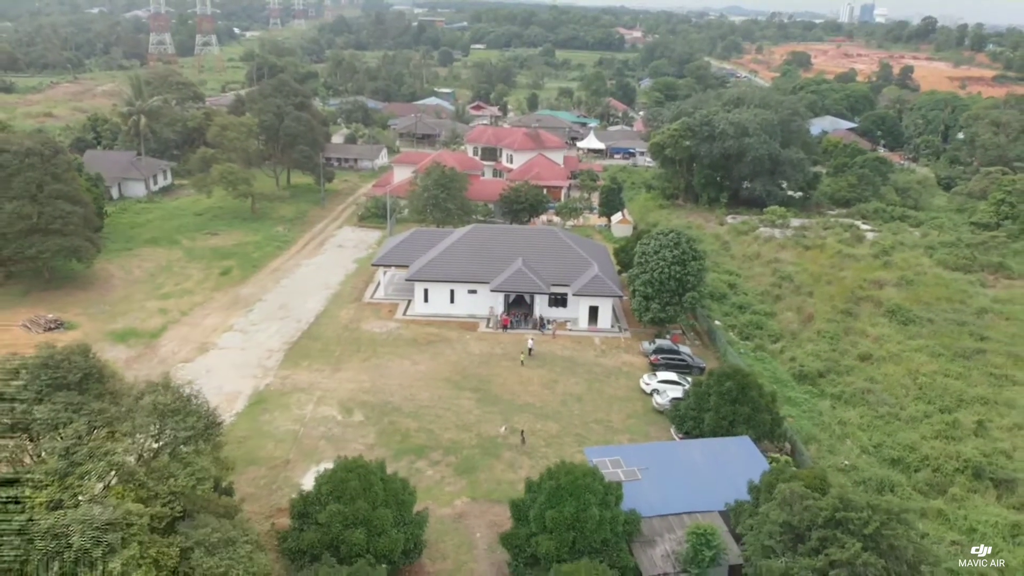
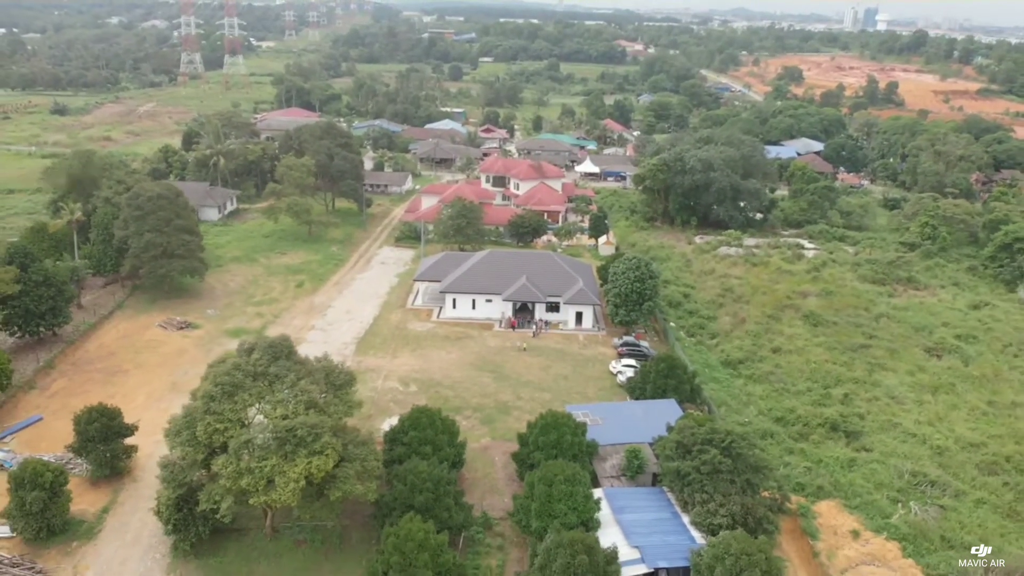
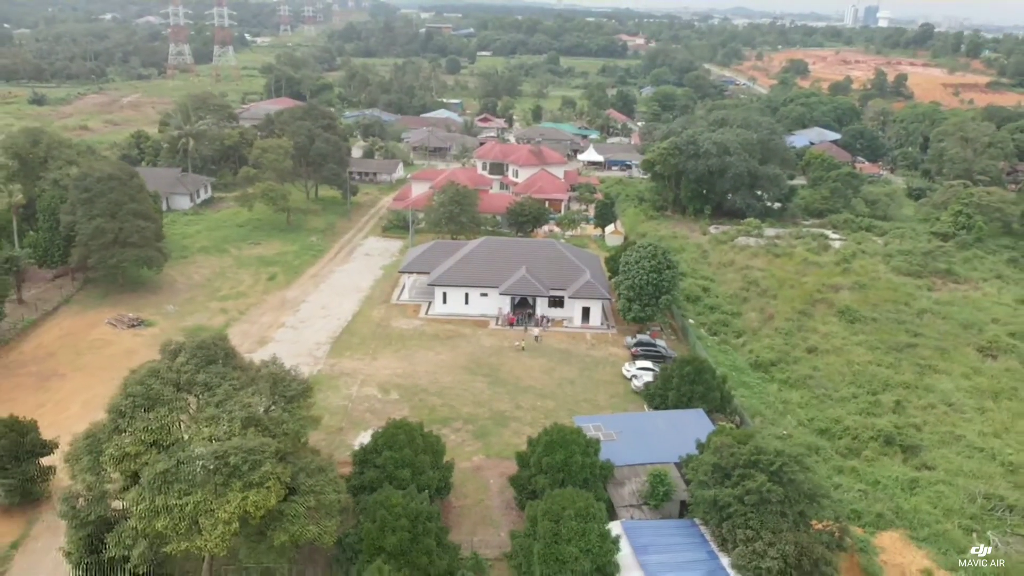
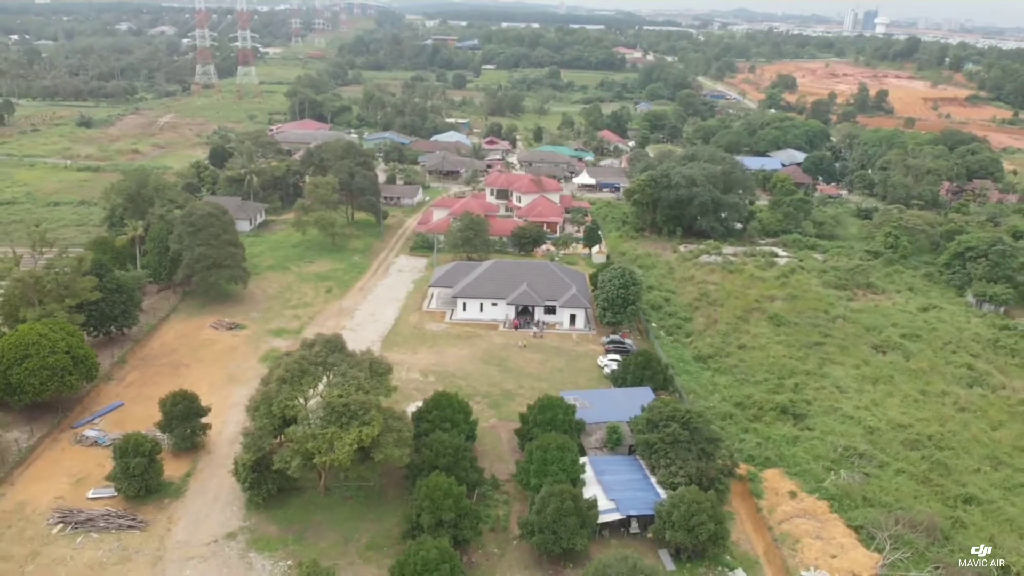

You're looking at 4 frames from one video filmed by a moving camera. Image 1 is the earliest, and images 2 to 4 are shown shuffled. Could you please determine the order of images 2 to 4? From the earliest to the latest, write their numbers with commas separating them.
3, 2, 4
